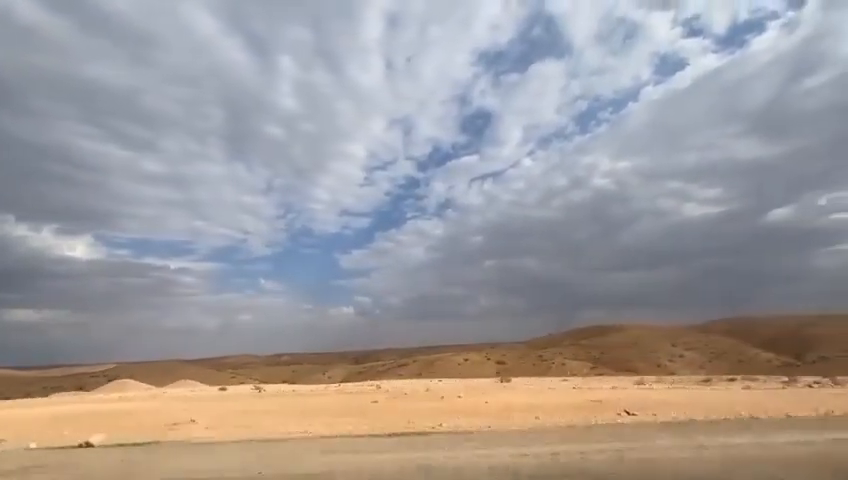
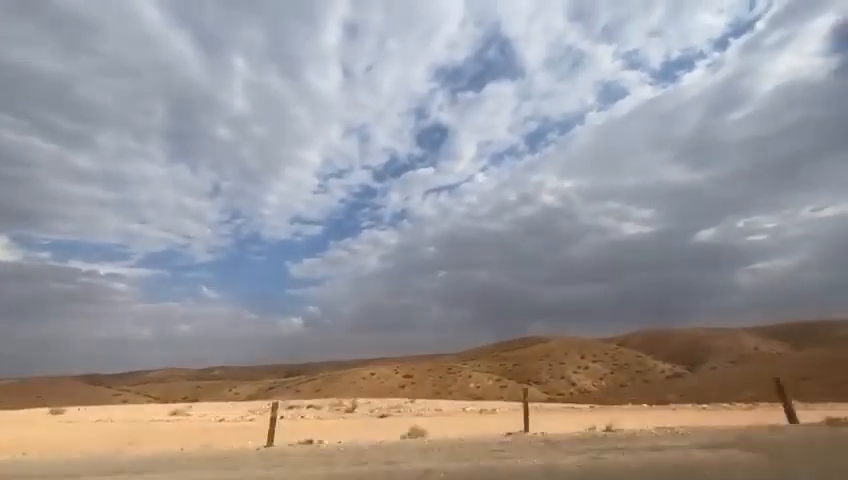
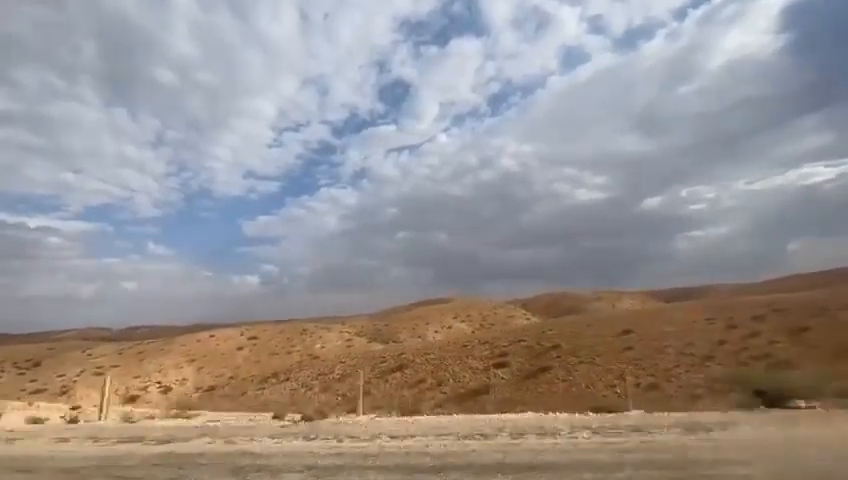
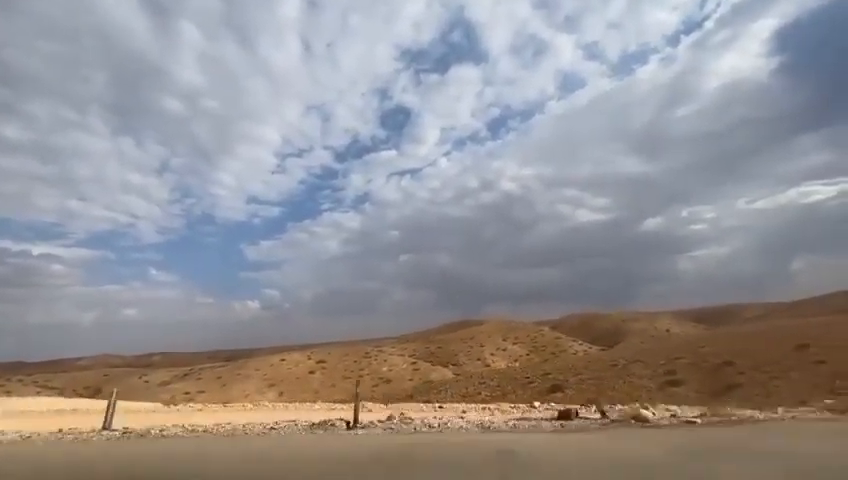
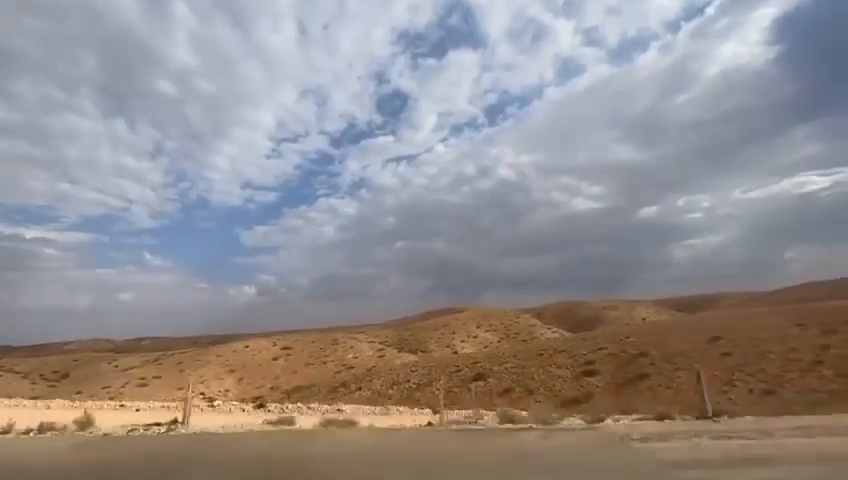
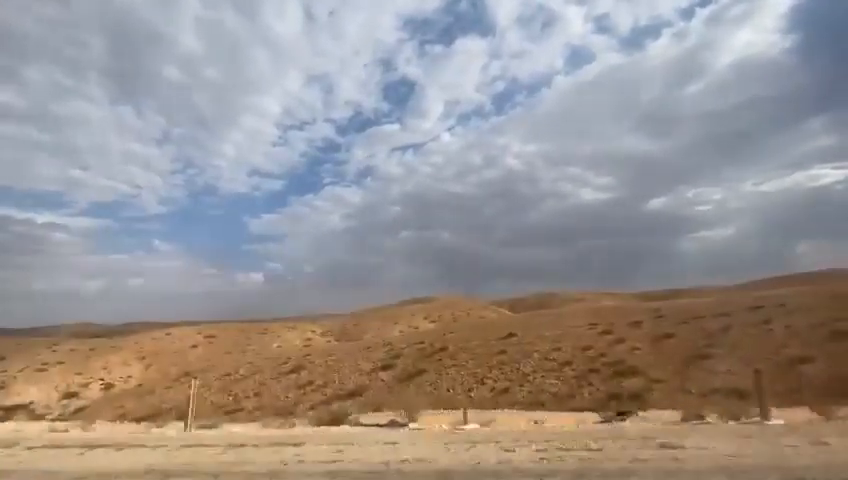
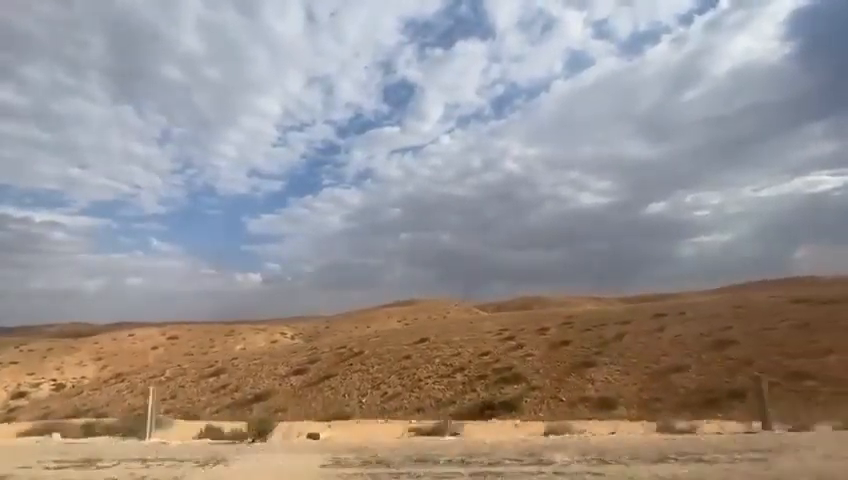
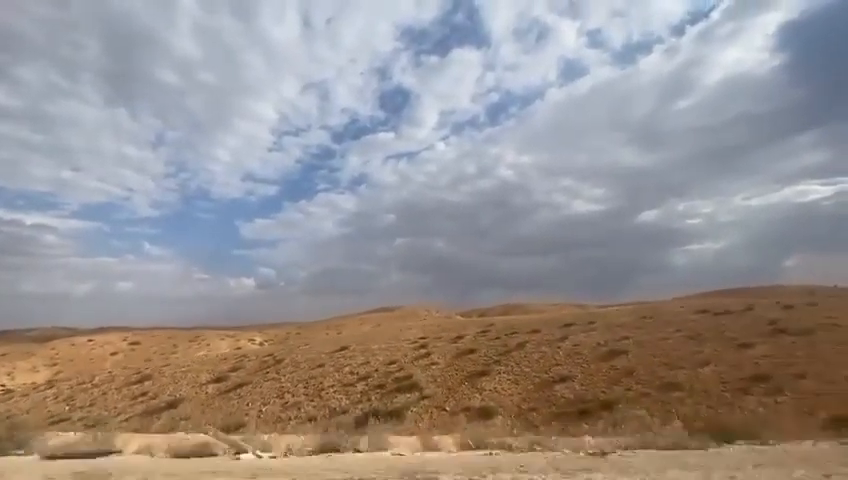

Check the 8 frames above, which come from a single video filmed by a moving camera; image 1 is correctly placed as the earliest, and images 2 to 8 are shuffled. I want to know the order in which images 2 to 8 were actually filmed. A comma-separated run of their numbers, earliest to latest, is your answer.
2, 4, 5, 3, 6, 7, 8
